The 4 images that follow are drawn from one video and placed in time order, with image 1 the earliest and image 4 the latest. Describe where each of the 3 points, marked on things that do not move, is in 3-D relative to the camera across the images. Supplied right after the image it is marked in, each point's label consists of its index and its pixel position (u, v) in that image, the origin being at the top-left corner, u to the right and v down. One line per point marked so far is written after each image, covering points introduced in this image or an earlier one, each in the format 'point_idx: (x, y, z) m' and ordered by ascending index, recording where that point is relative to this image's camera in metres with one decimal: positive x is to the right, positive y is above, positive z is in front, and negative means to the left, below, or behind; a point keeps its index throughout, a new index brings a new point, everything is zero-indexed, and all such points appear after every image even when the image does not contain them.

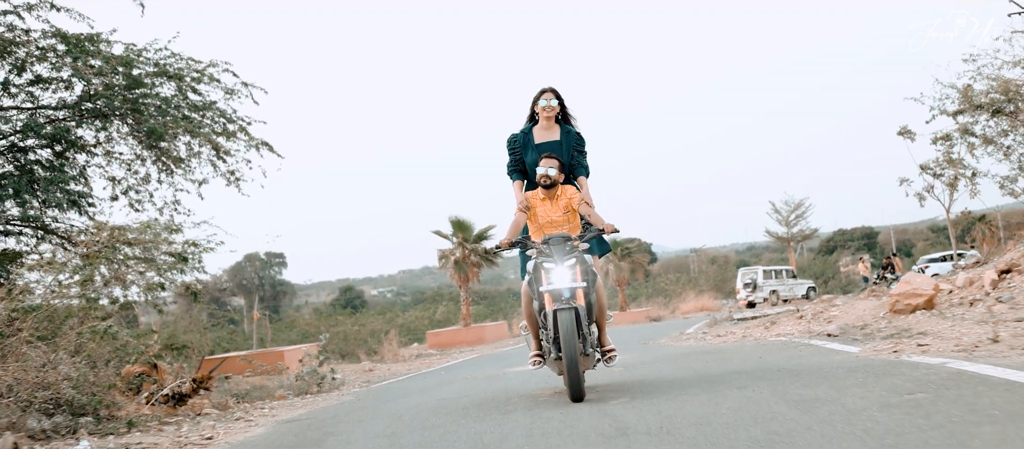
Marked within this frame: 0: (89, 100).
0: (-8.4, +2.5, +17.0) m
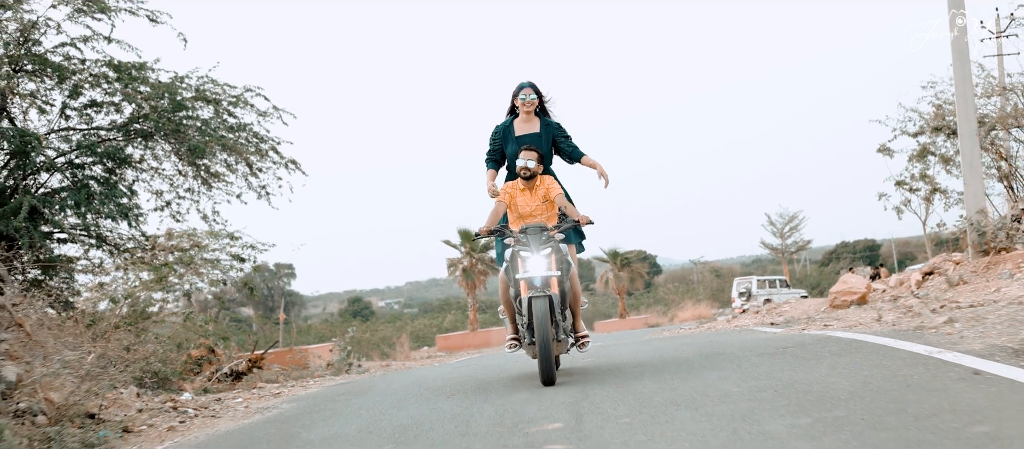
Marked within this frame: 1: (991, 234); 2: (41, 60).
0: (-8.3, +2.3, +19.0) m
1: (+6.2, -0.1, +11.2) m
2: (-9.6, +3.4, +17.4) m
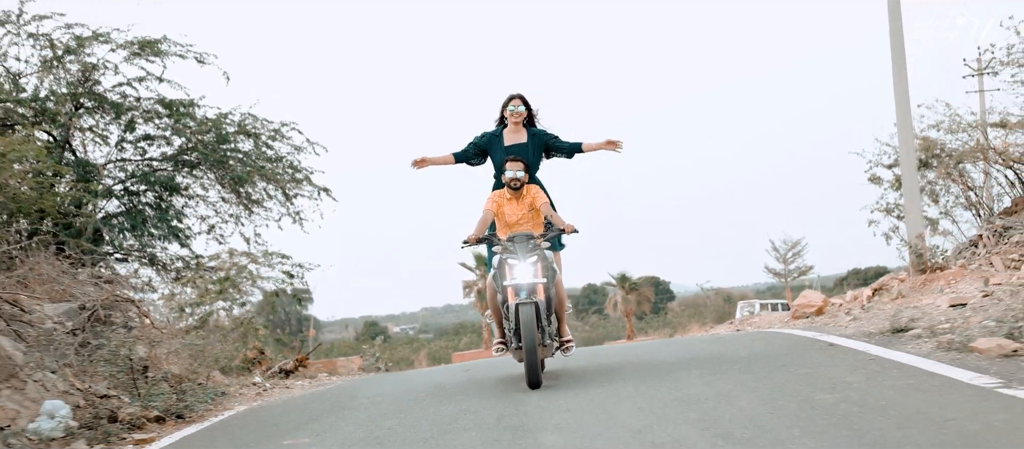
0: (-8.0, +1.8, +21.3) m
1: (+6.3, -0.4, +13.2) m
2: (-9.4, +2.9, +19.7) m
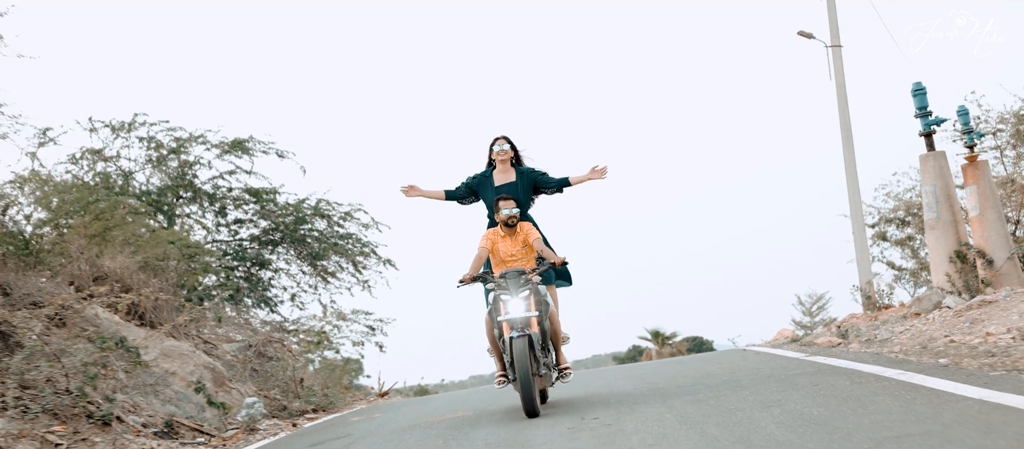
0: (-7.0, -0.3, +25.5) m
1: (+6.9, -1.4, +16.5) m
2: (-8.5, +0.9, +24.1) m
